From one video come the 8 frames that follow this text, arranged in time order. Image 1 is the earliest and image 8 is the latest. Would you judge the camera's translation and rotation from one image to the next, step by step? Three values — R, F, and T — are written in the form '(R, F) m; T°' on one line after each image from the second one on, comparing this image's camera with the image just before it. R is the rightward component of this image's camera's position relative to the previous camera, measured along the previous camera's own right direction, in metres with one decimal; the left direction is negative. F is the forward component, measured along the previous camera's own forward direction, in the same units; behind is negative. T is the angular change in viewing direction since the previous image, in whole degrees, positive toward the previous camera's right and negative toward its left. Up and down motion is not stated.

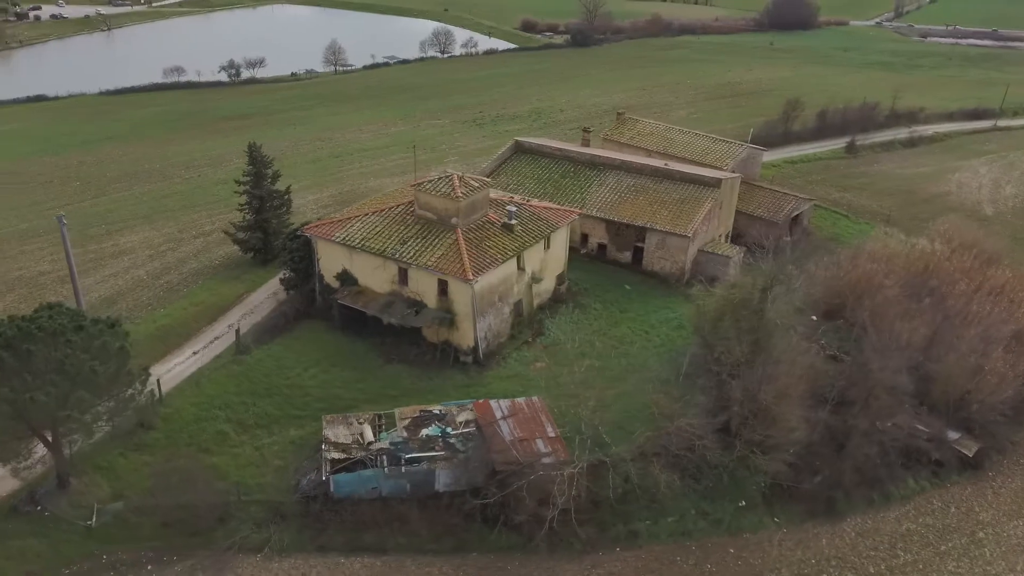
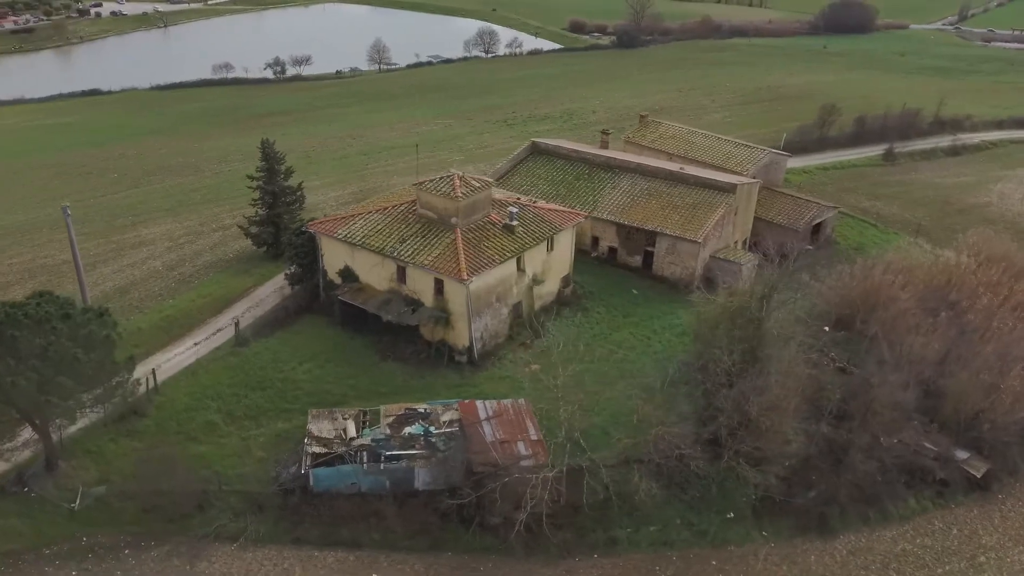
(+1.6, +0.1) m; -3°
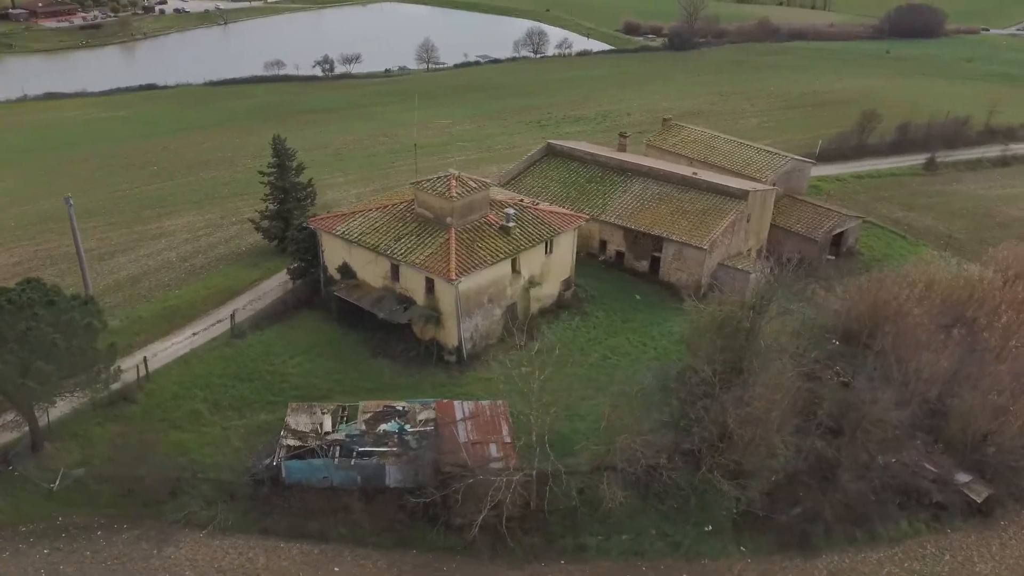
(+2.0, +0.1) m; -4°
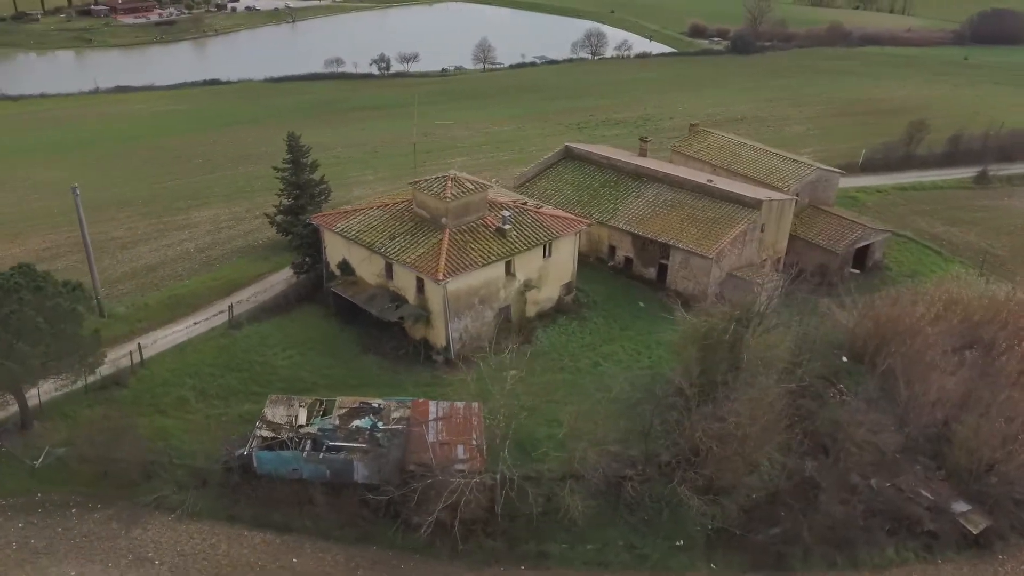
(+2.4, +0.1) m; -5°
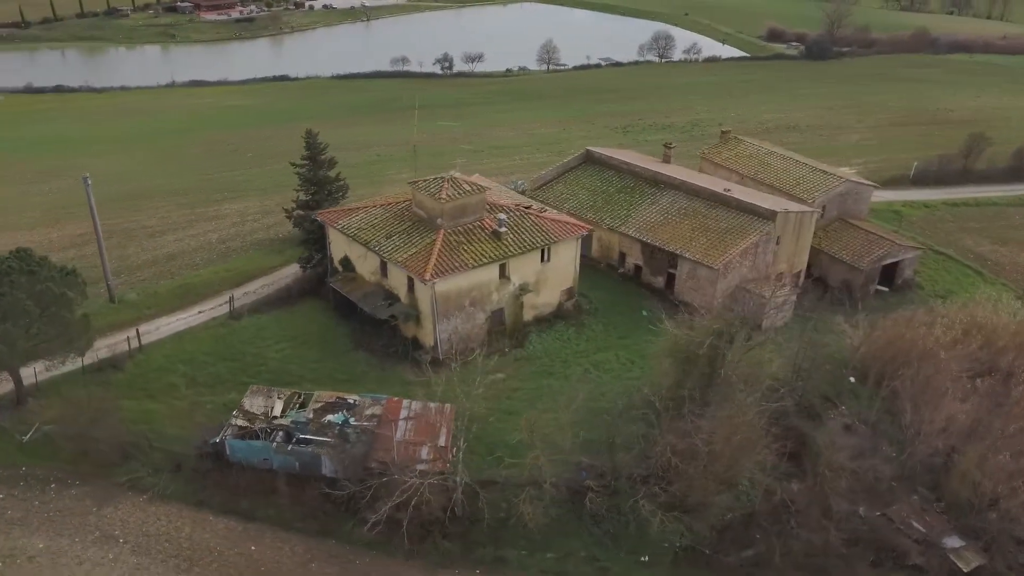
(+2.7, +0.2) m; -5°
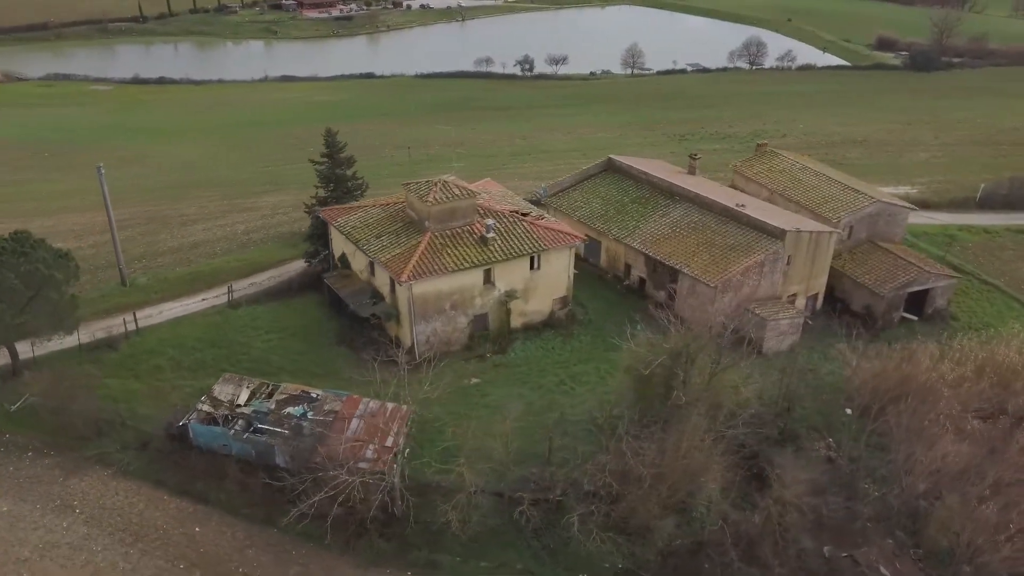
(+3.8, +0.3) m; -7°
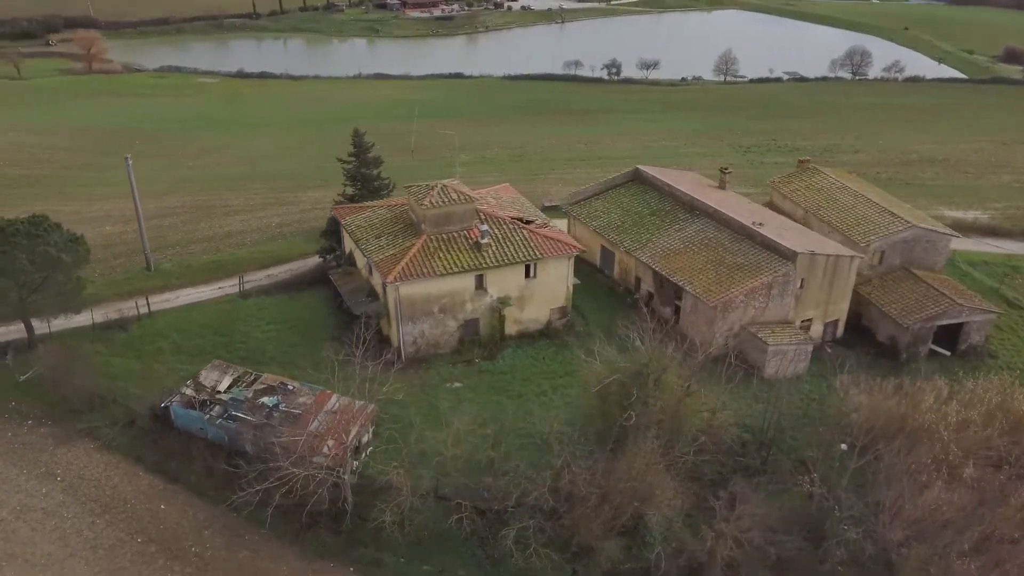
(+3.8, +0.2) m; -7°
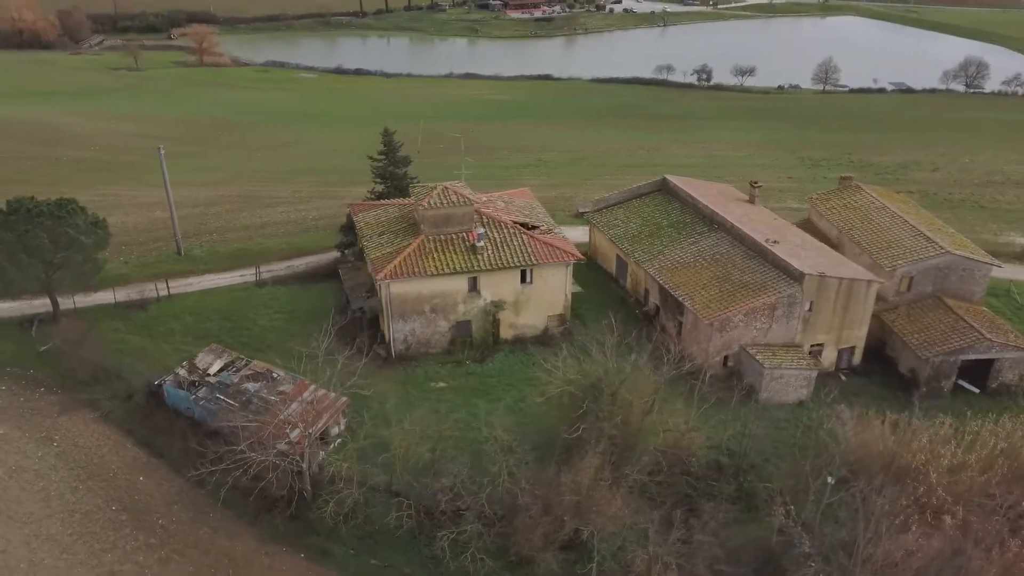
(+3.8, +0.2) m; -7°
